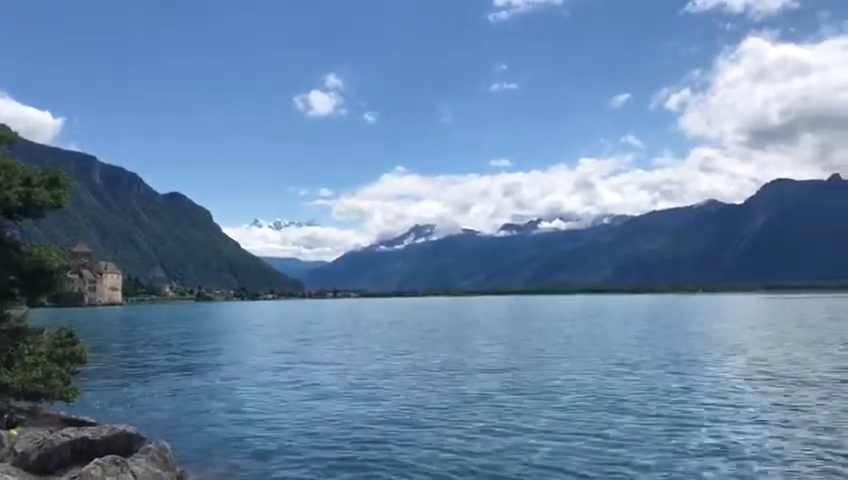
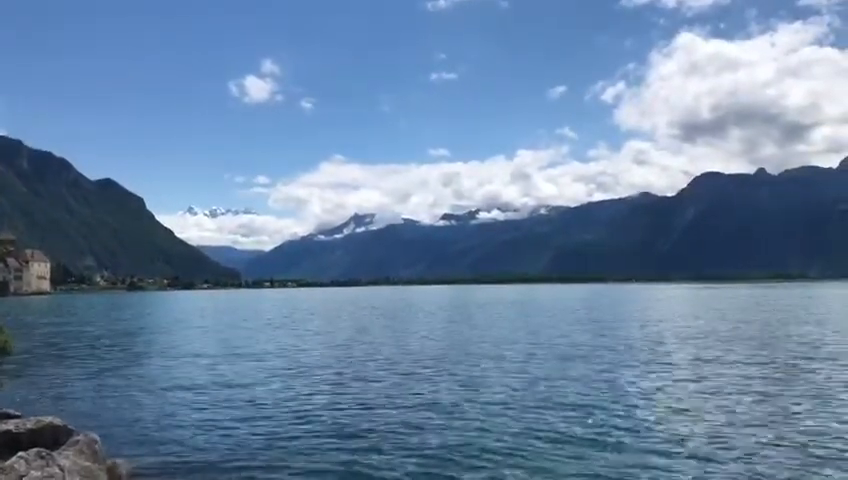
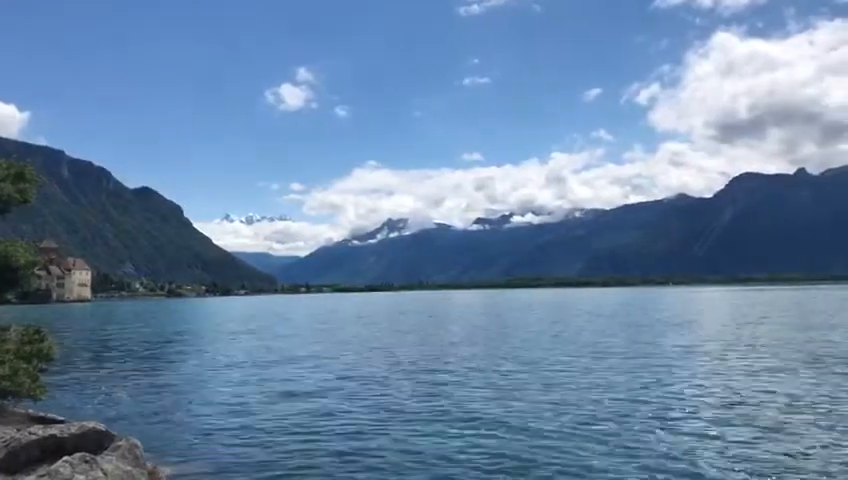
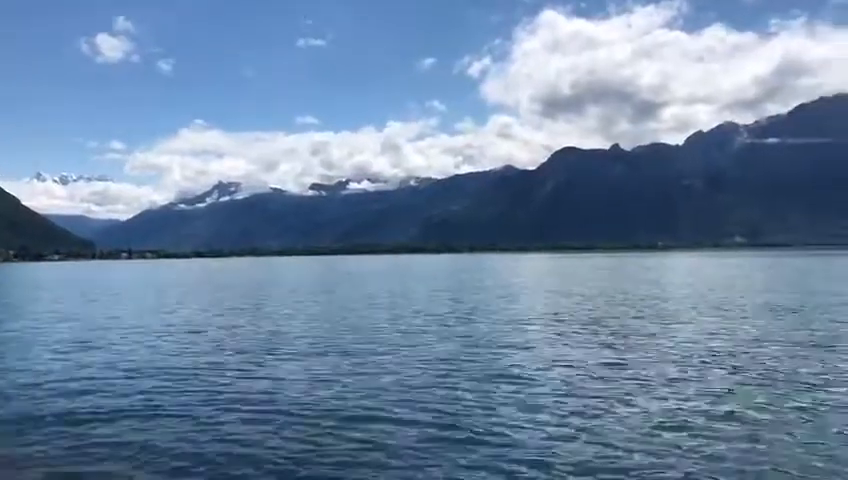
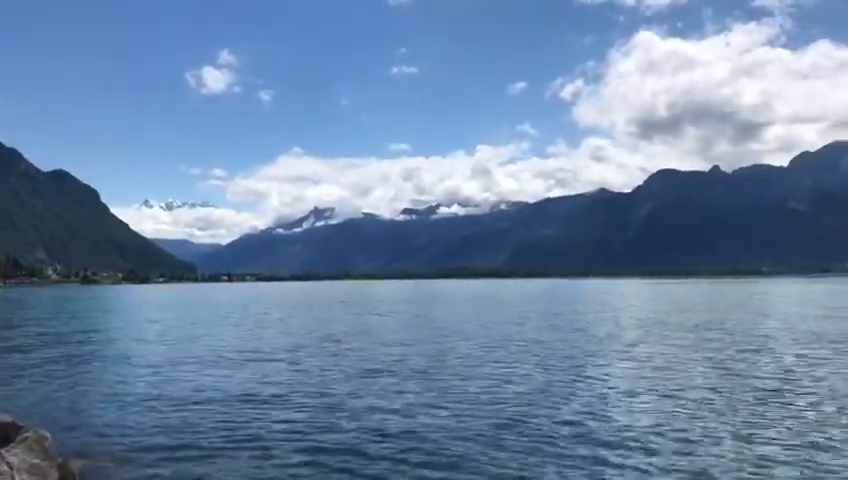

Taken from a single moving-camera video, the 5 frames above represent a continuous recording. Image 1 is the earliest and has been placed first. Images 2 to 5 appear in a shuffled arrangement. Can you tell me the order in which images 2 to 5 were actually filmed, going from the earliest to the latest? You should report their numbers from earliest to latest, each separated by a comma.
3, 2, 5, 4
